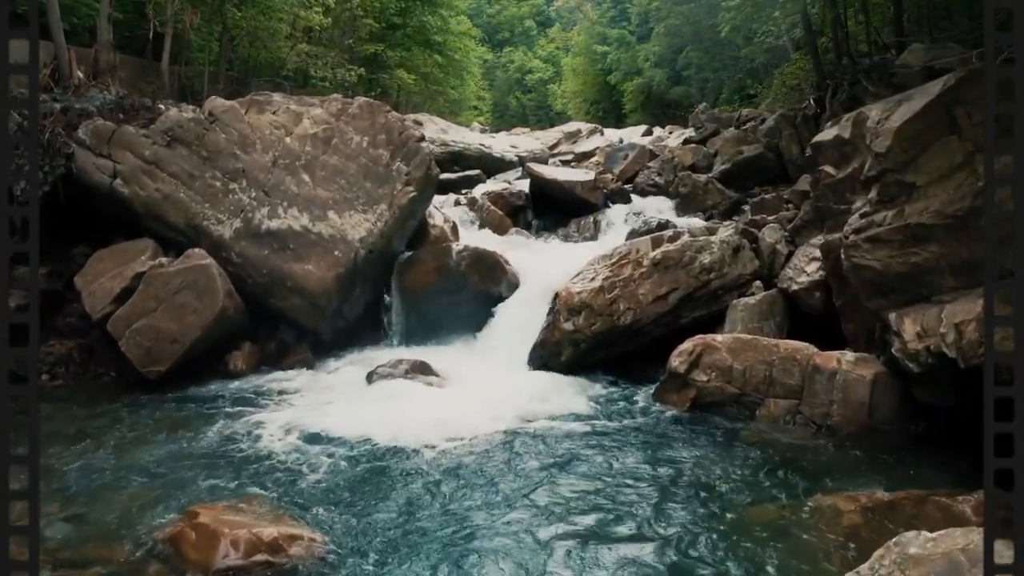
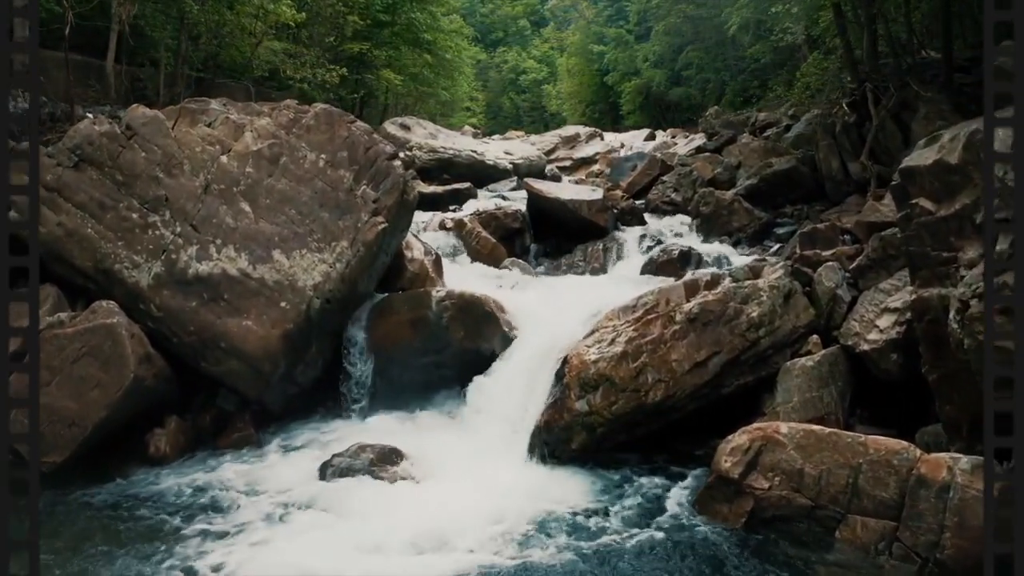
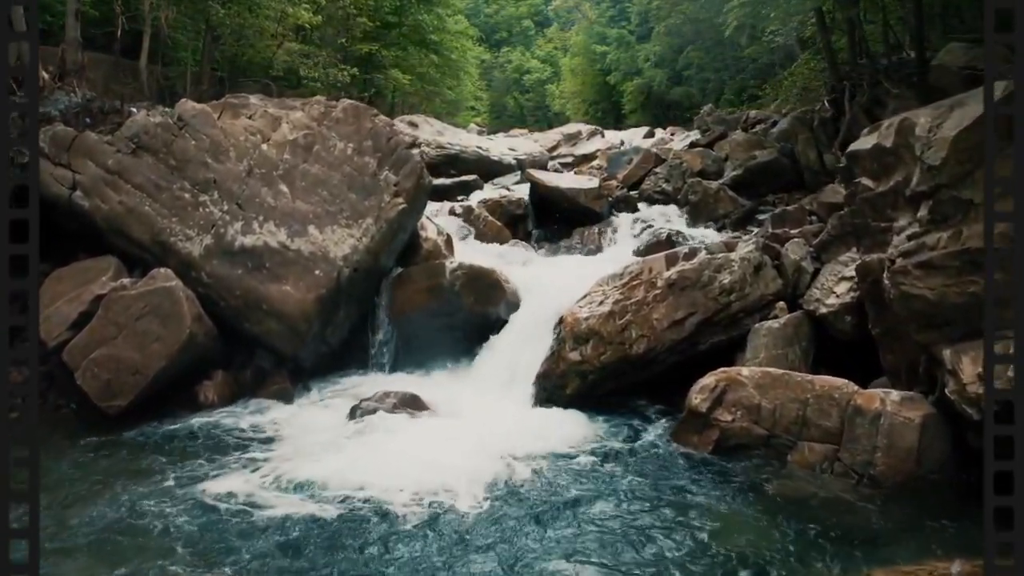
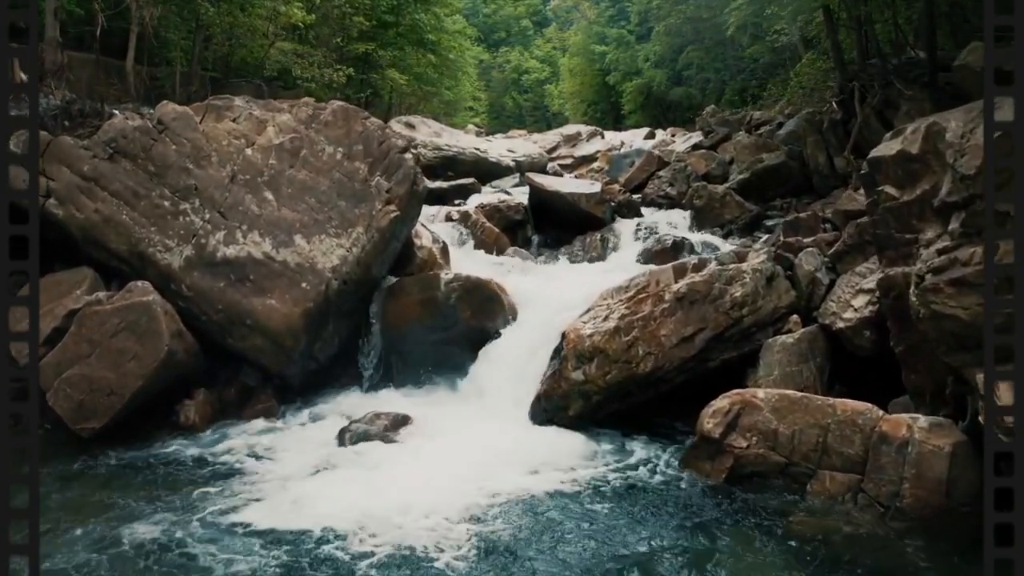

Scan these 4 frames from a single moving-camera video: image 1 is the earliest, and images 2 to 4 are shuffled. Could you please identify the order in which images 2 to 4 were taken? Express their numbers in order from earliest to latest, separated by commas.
3, 4, 2
